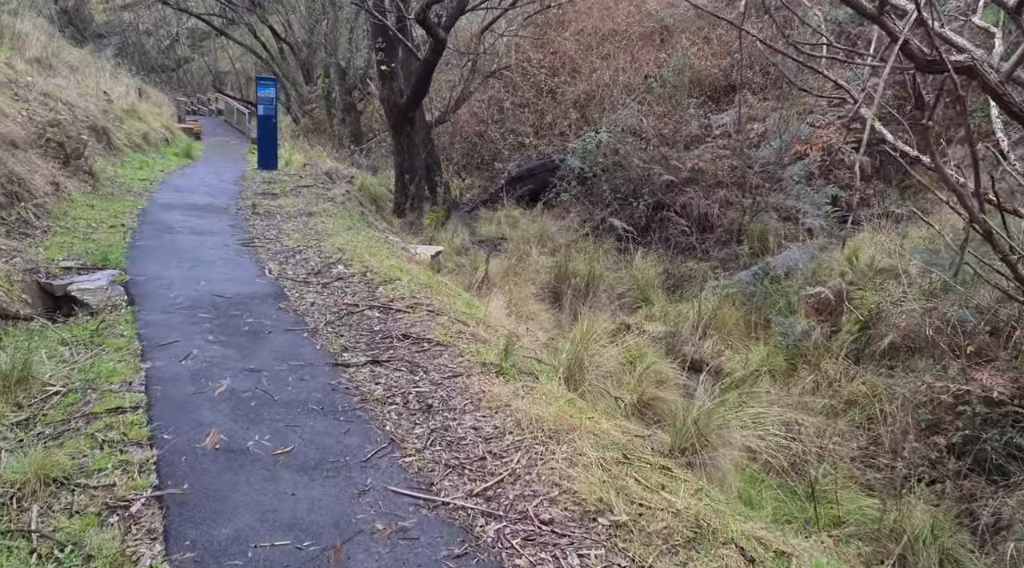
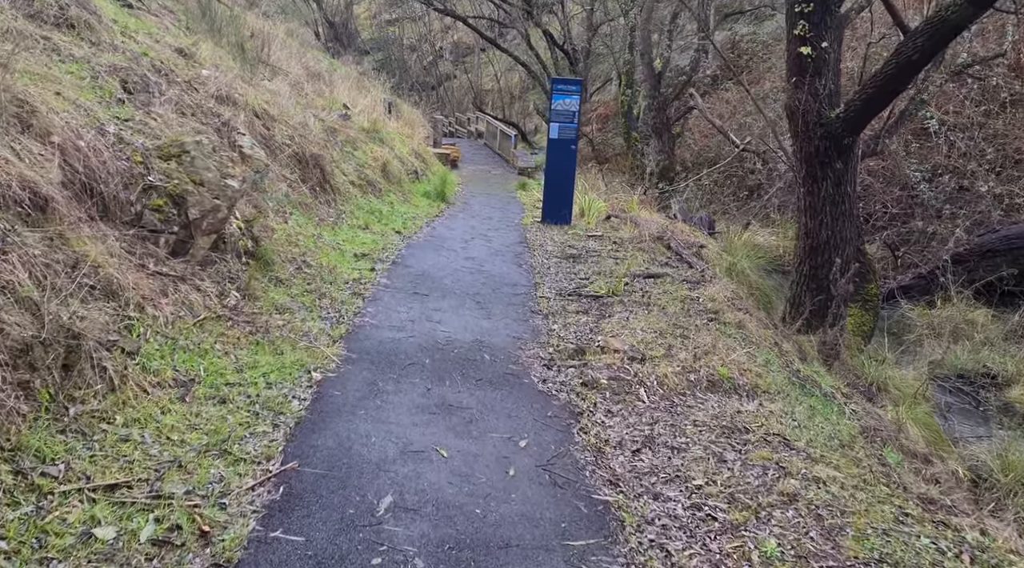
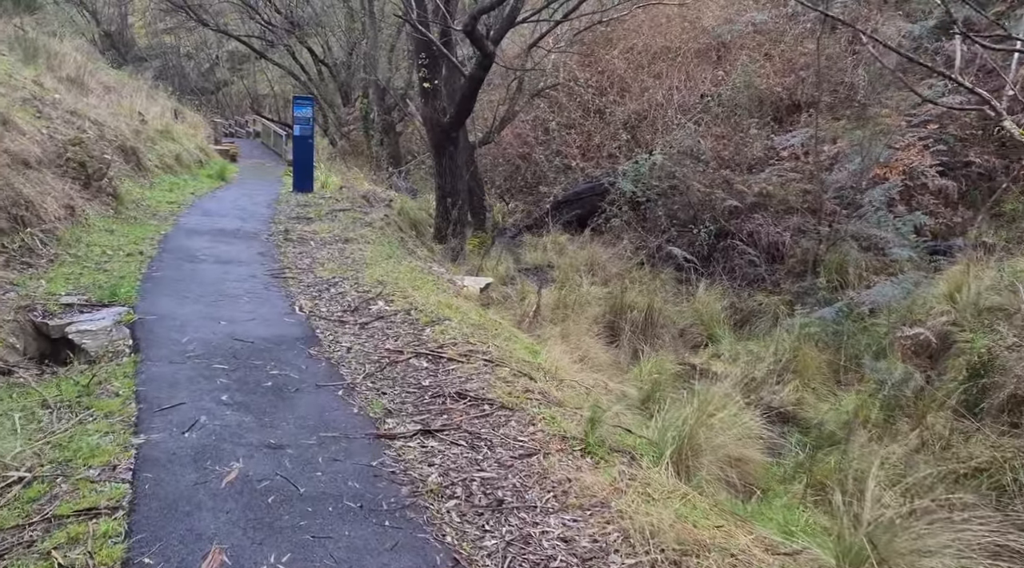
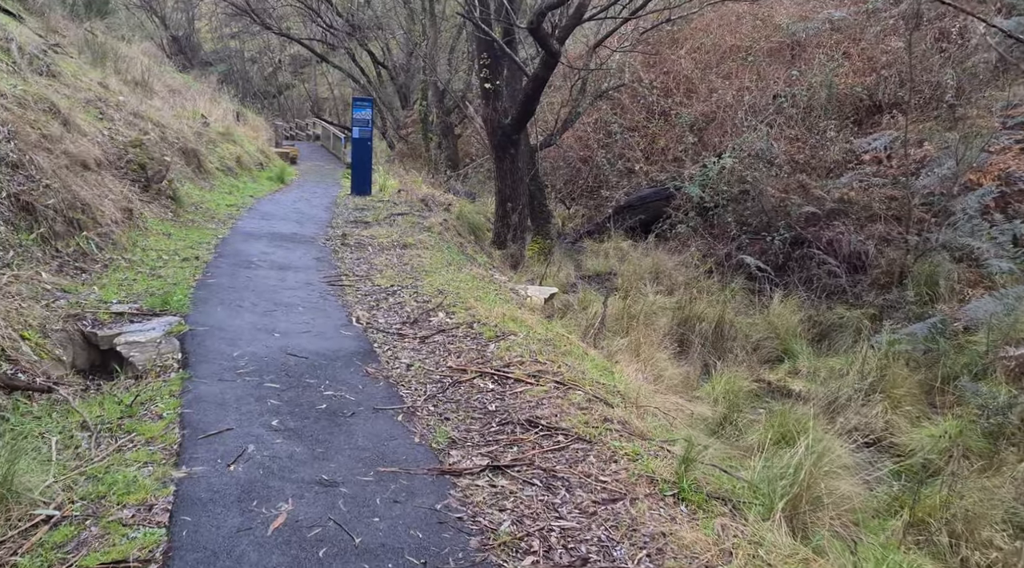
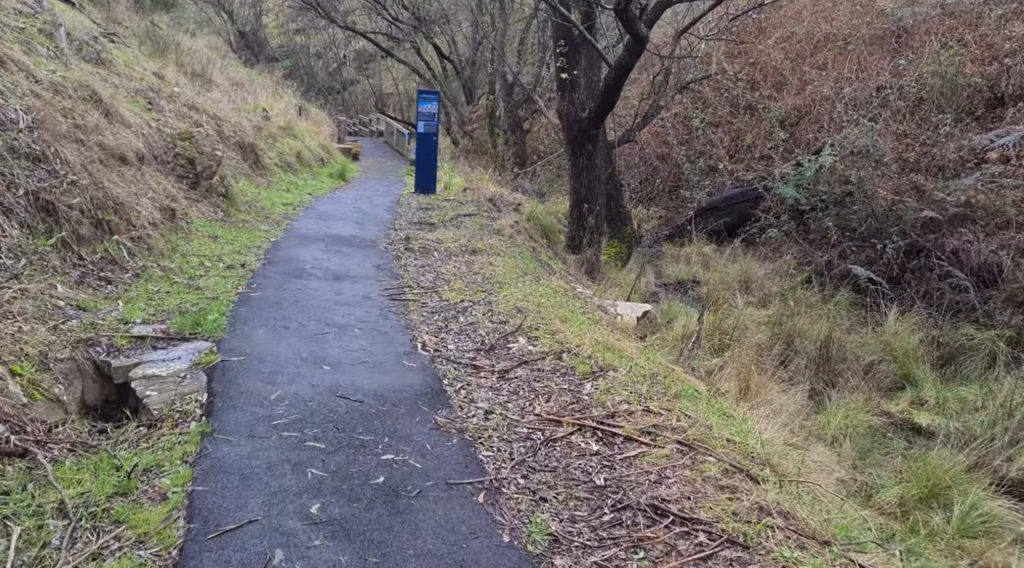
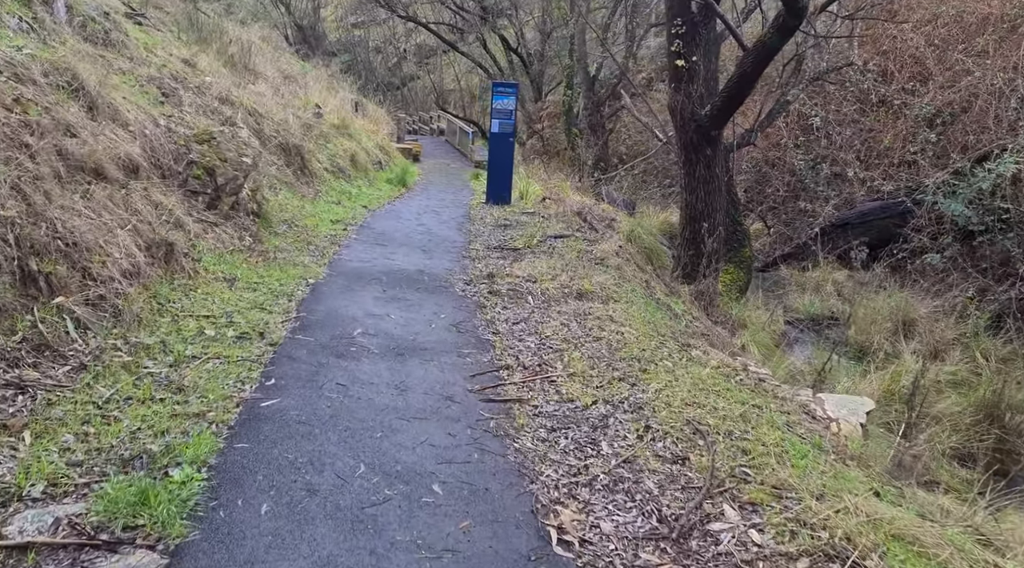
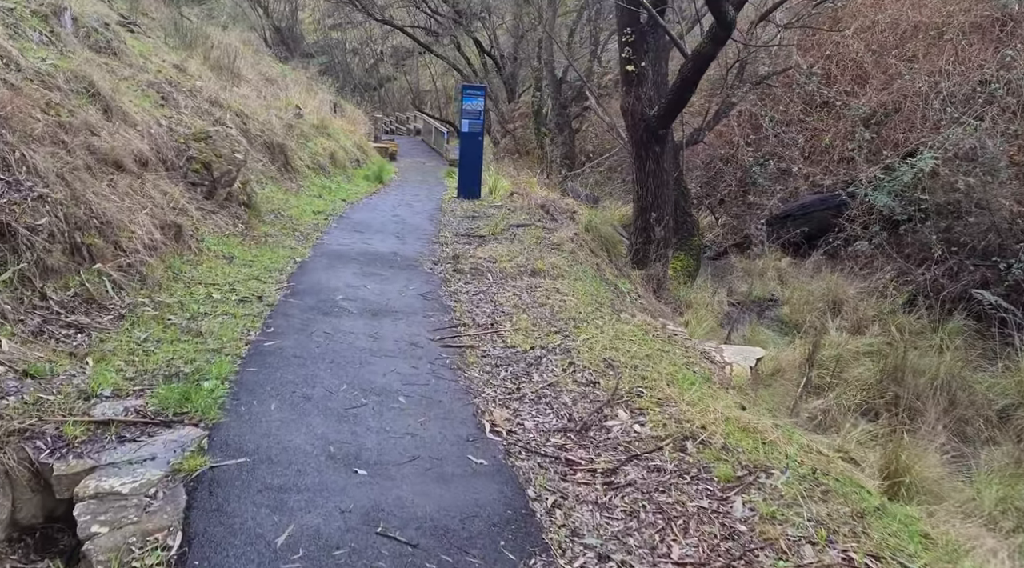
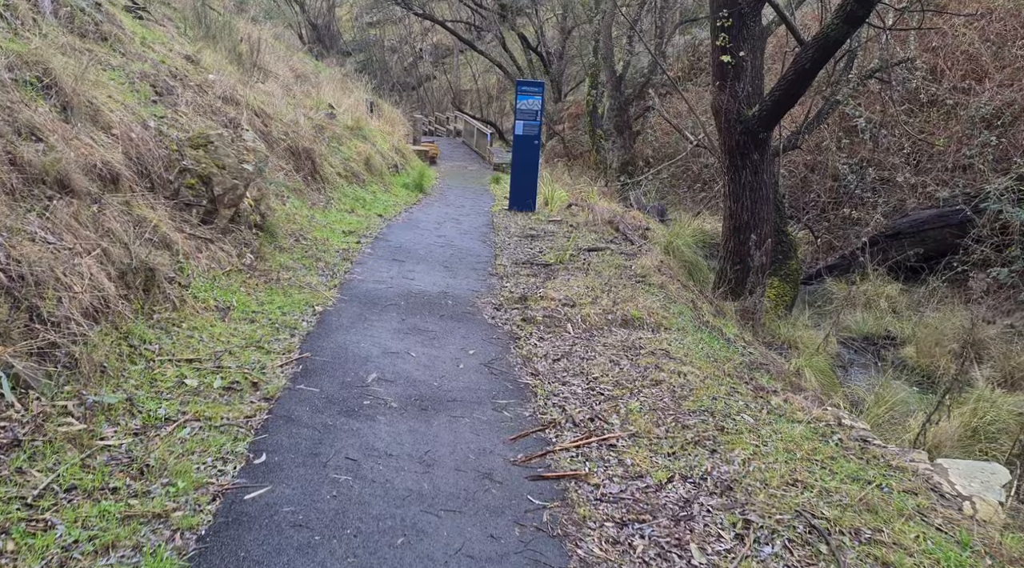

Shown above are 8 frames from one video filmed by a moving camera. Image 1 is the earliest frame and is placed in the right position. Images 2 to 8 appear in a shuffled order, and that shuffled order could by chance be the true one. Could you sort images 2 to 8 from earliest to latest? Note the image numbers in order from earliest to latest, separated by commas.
3, 4, 5, 7, 6, 8, 2
